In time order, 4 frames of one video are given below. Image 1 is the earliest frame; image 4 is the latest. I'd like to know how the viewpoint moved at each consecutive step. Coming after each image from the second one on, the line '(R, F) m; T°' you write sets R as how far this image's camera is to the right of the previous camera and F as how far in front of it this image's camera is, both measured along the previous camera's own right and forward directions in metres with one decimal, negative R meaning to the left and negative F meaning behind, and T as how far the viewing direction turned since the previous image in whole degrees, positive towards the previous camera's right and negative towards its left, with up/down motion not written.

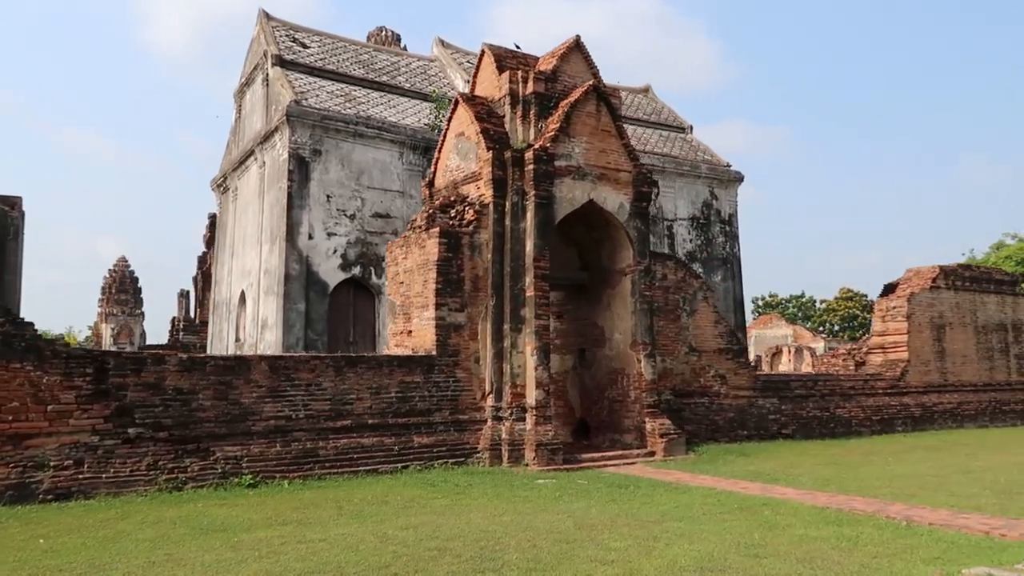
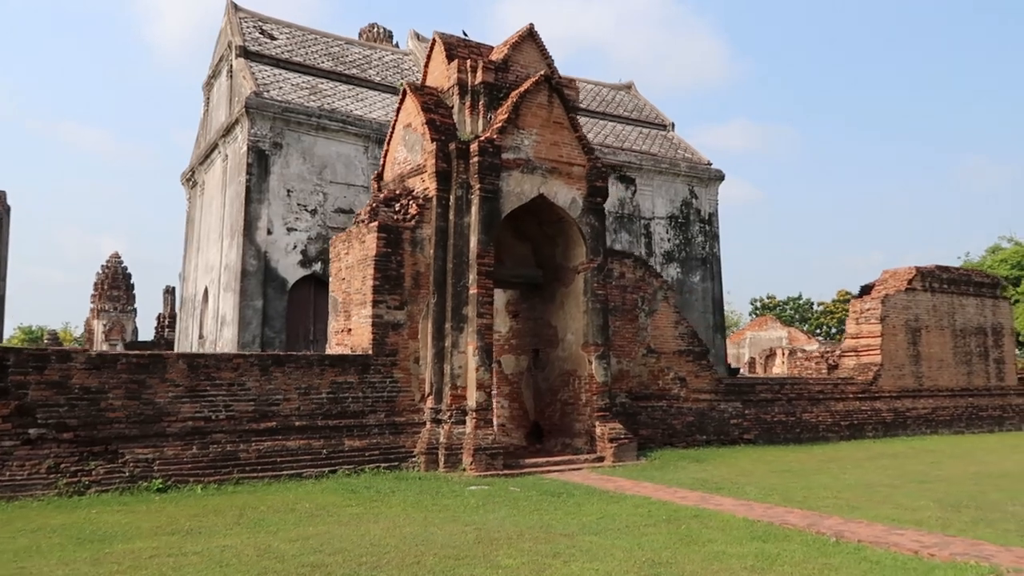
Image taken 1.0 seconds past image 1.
(+0.7, +0.4) m; 0°
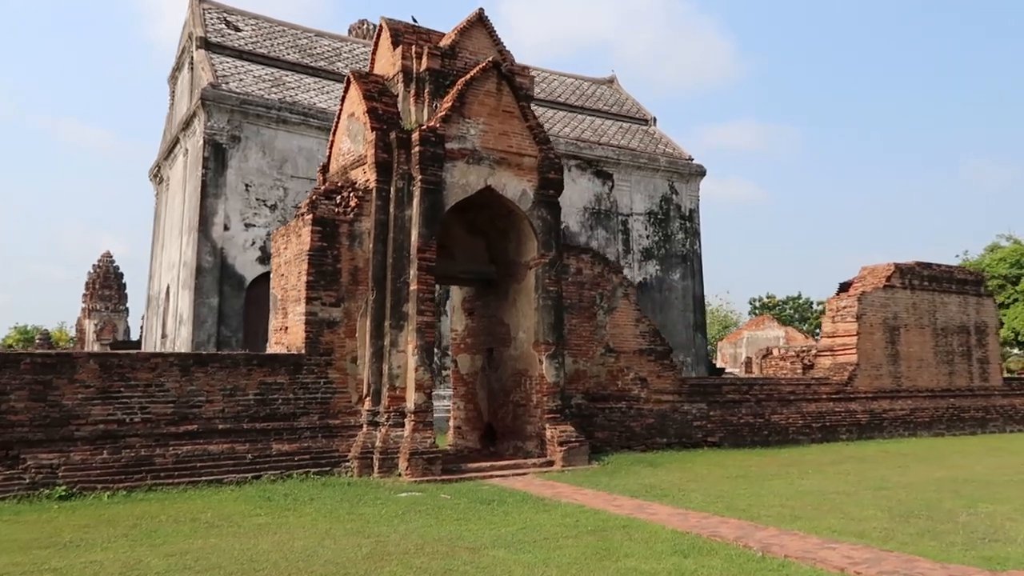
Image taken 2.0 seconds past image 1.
(+0.7, +0.4) m; 0°
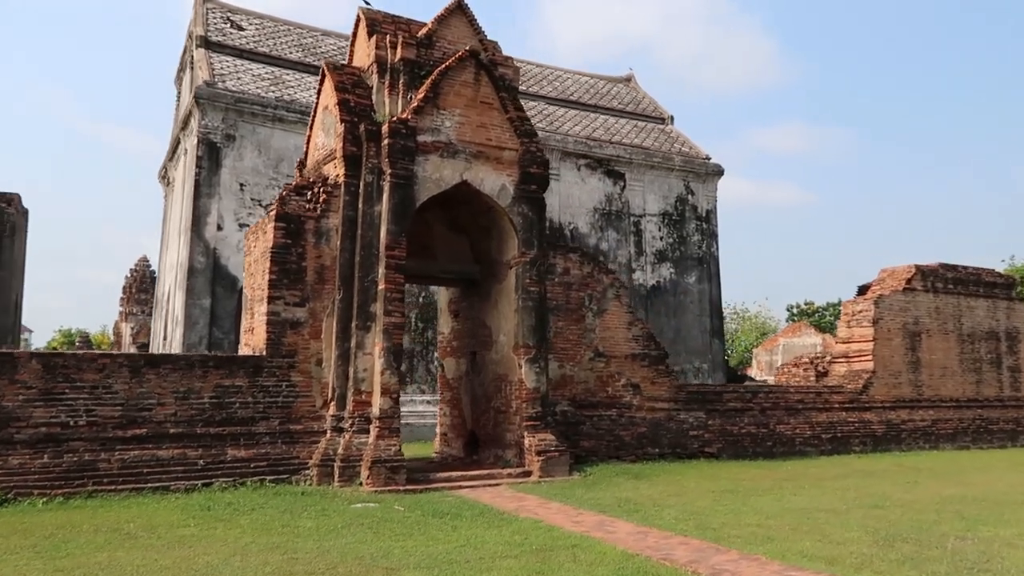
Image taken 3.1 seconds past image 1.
(+0.7, +0.5) m; -3°
